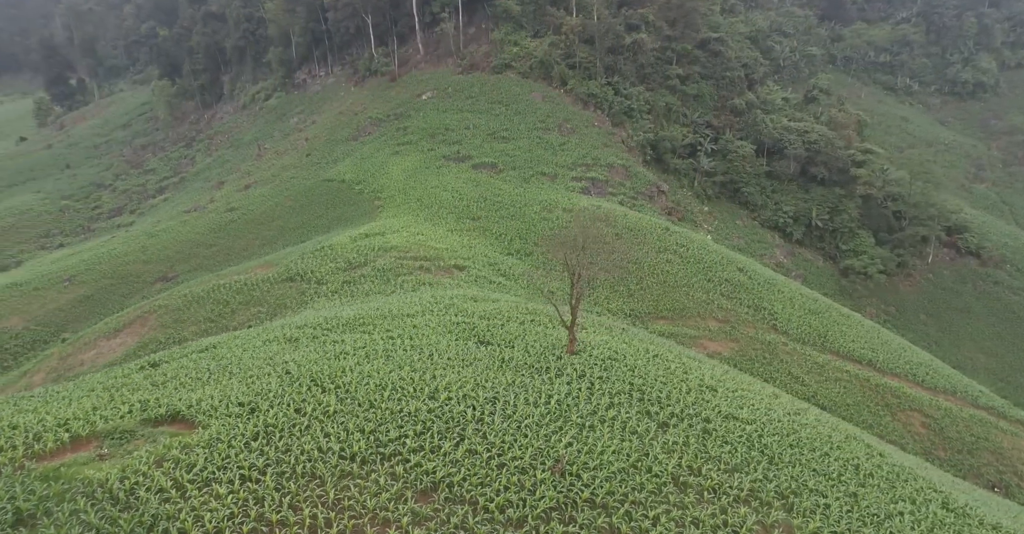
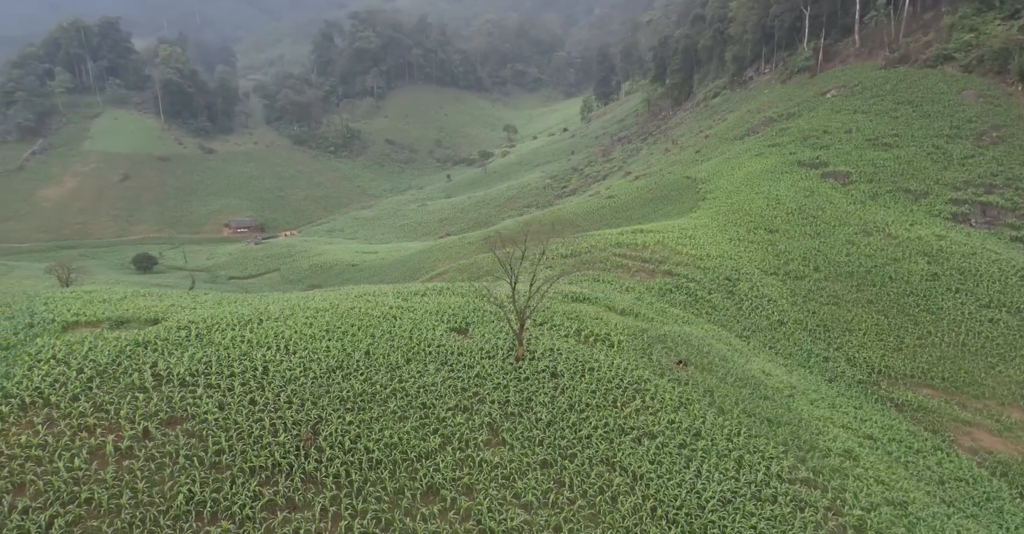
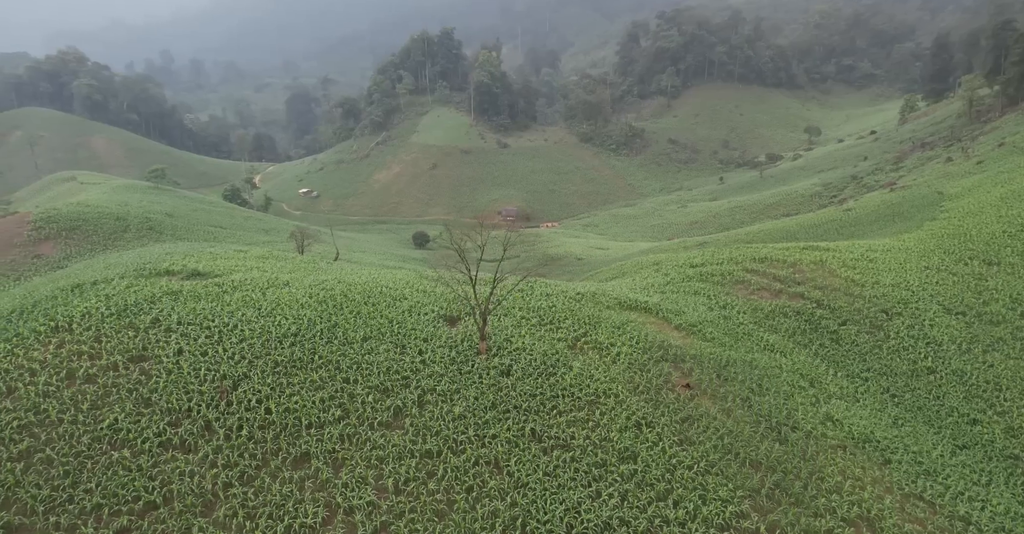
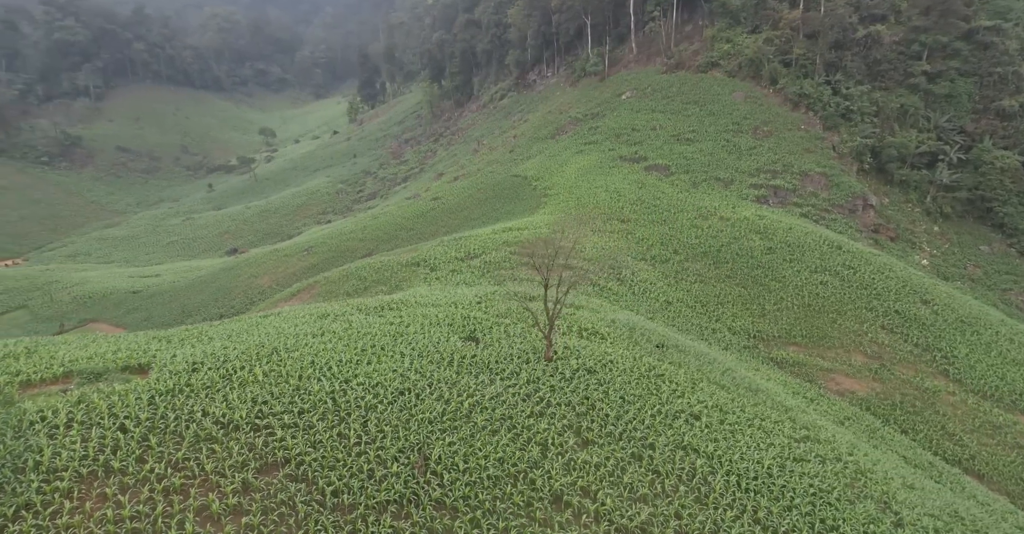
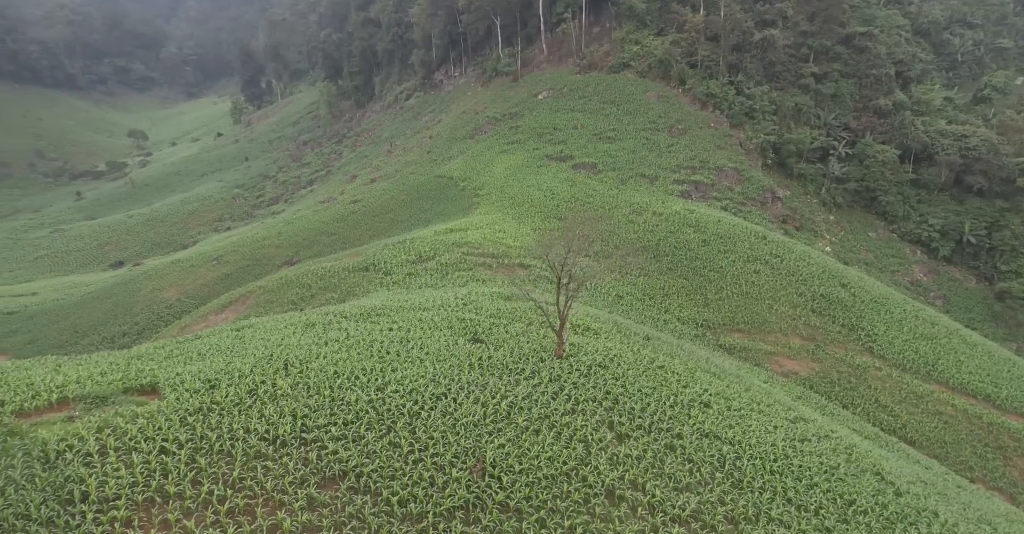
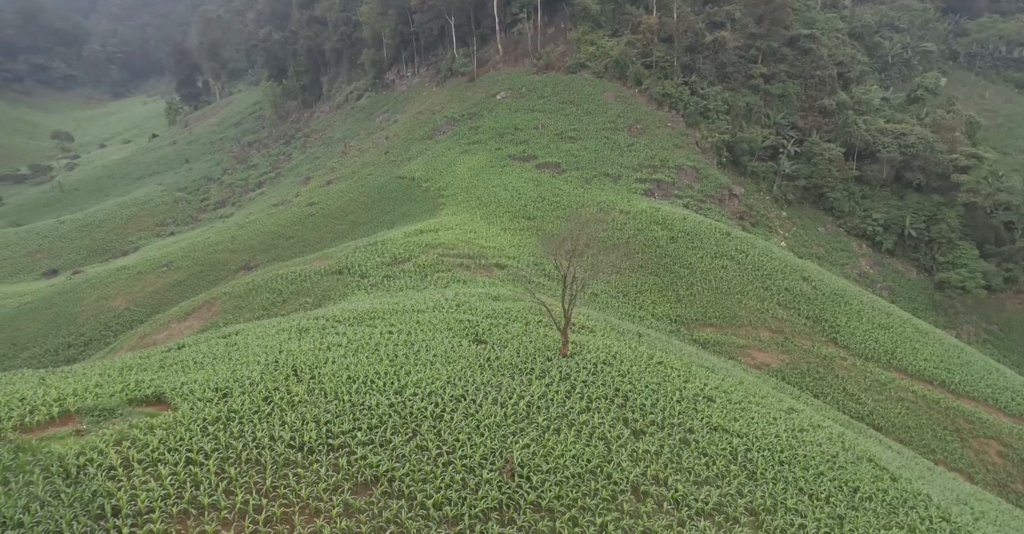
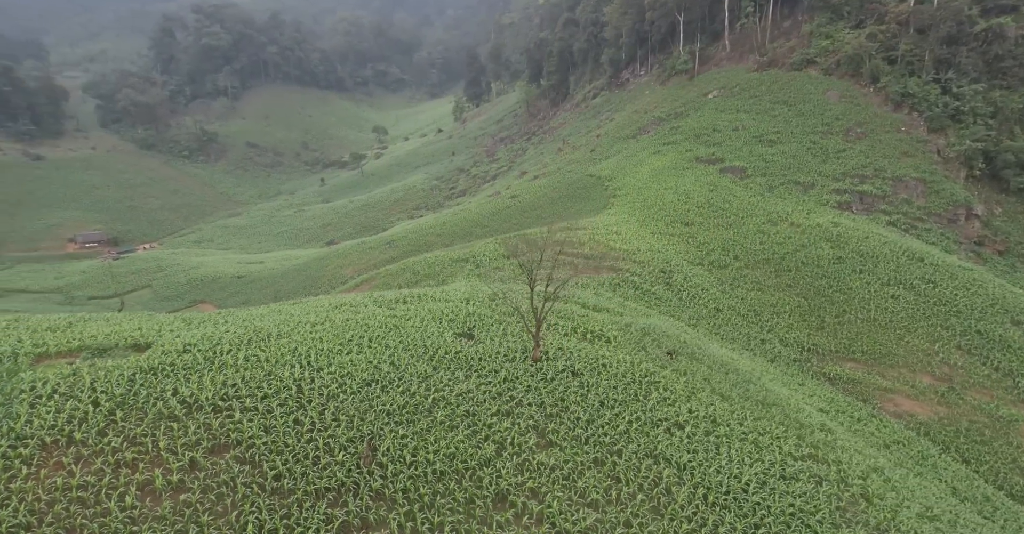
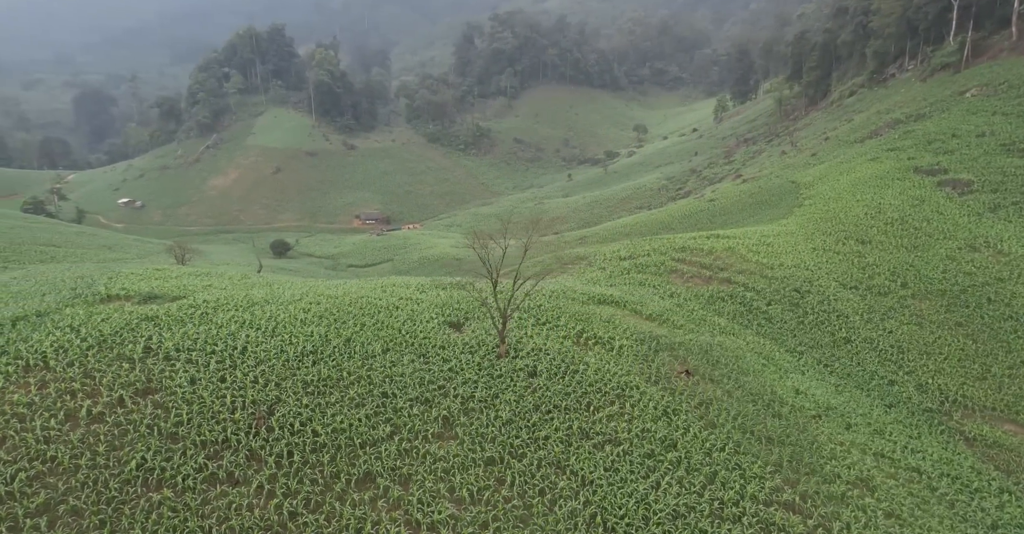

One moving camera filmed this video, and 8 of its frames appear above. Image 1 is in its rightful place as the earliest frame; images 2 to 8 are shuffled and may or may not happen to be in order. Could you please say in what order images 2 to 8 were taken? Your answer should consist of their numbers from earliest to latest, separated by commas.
6, 5, 4, 7, 2, 8, 3
